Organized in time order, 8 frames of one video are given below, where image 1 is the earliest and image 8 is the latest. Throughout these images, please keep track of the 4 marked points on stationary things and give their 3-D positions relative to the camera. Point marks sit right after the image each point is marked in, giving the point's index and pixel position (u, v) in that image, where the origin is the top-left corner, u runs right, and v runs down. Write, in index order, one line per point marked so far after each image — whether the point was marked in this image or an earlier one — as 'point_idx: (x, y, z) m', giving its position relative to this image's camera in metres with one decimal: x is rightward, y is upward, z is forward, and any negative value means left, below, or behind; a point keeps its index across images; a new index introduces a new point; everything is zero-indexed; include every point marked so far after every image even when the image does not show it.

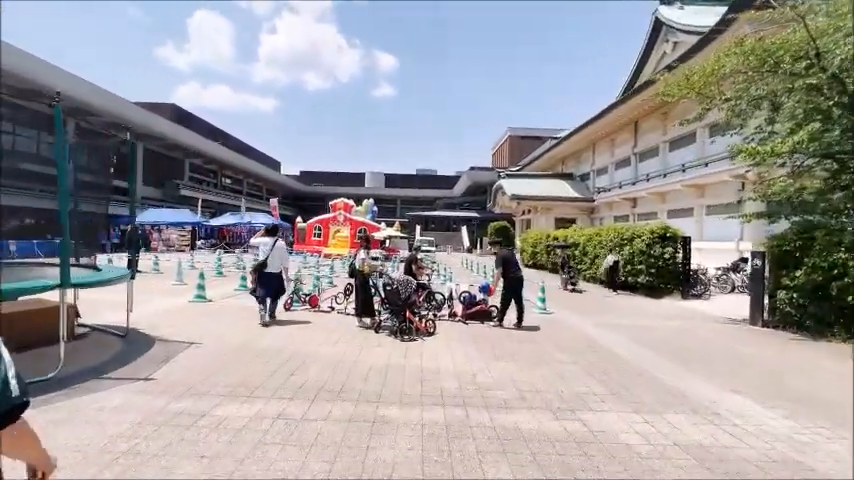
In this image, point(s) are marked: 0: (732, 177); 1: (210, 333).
0: (+14.1, +2.9, +18.4) m
1: (-3.6, -1.6, +6.6) m
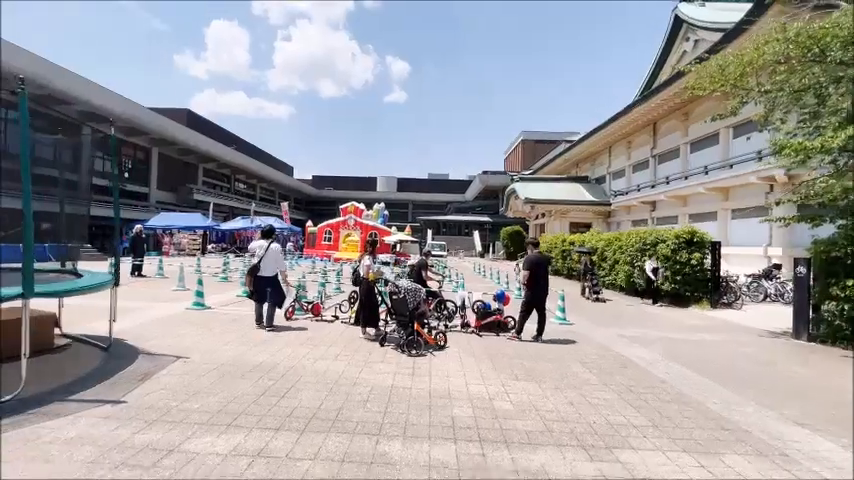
0: (+14.6, +2.7, +17.3) m
1: (-3.5, -1.6, +6.1) m
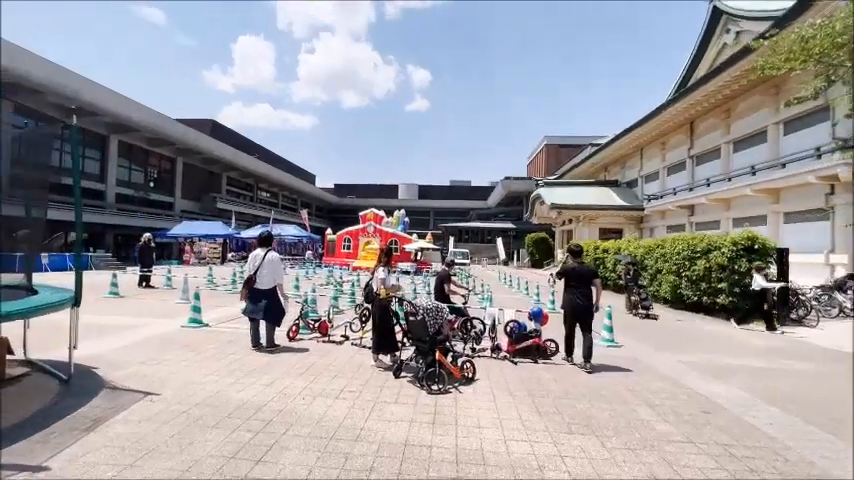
0: (+15.5, +2.4, +15.4) m
1: (-3.2, -1.8, +5.1) m
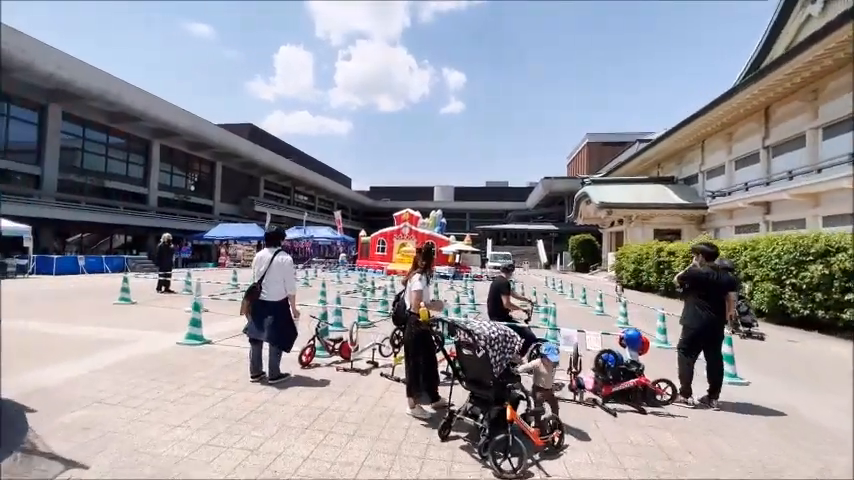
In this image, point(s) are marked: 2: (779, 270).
0: (+16.9, +2.4, +12.2) m
1: (-2.6, -1.7, +3.6) m
2: (+10.3, -0.9, +11.6) m
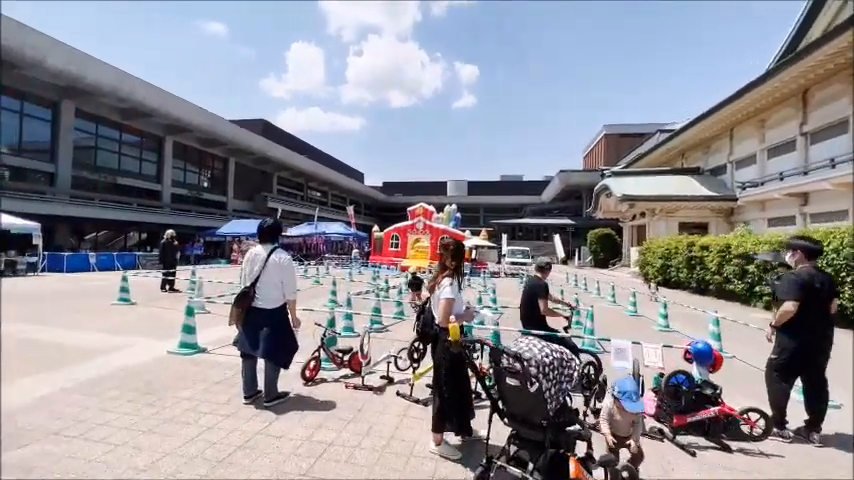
0: (+17.4, +2.7, +10.8) m
1: (-2.4, -1.7, +2.8) m
2: (+10.8, -0.7, +10.4) m
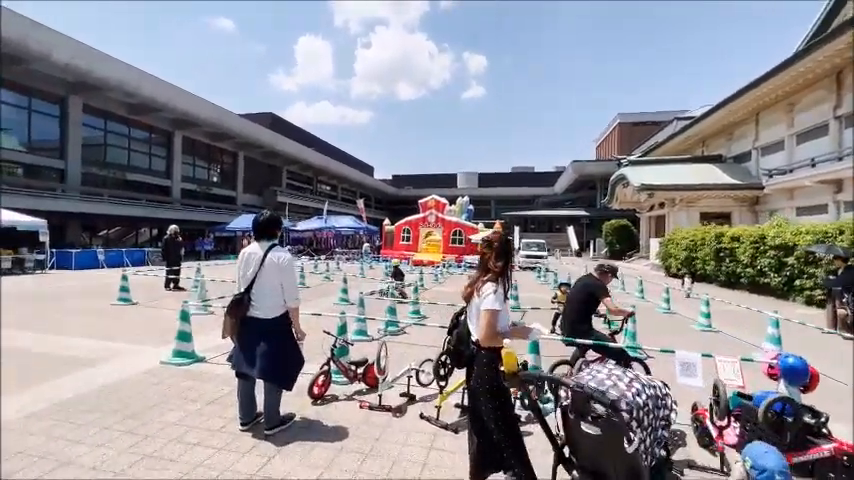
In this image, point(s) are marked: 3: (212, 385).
0: (+17.8, +3.0, +9.6) m
1: (-2.2, -1.7, +2.2) m
2: (+11.2, -0.4, +9.4) m
3: (-2.4, -1.6, +4.5) m
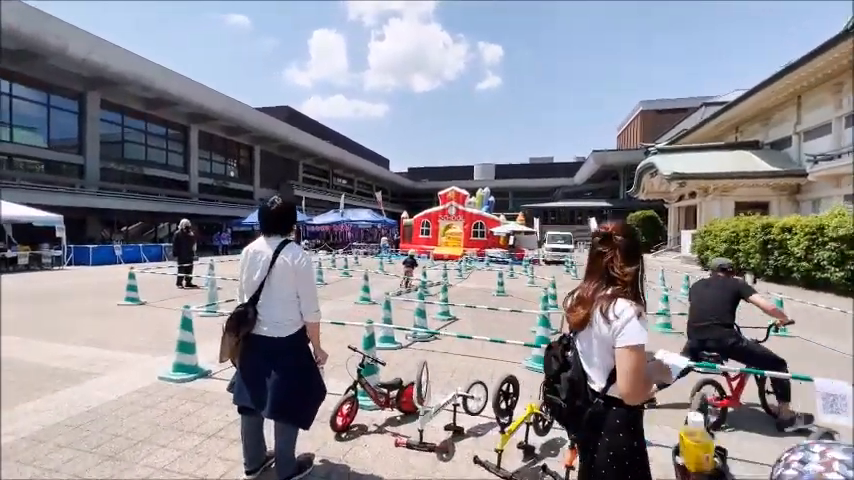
0: (+18.4, +3.3, +7.9) m
1: (-1.8, -1.7, +1.4) m
2: (+11.8, -0.2, +8.1) m
3: (-2.0, -1.6, +3.7) m
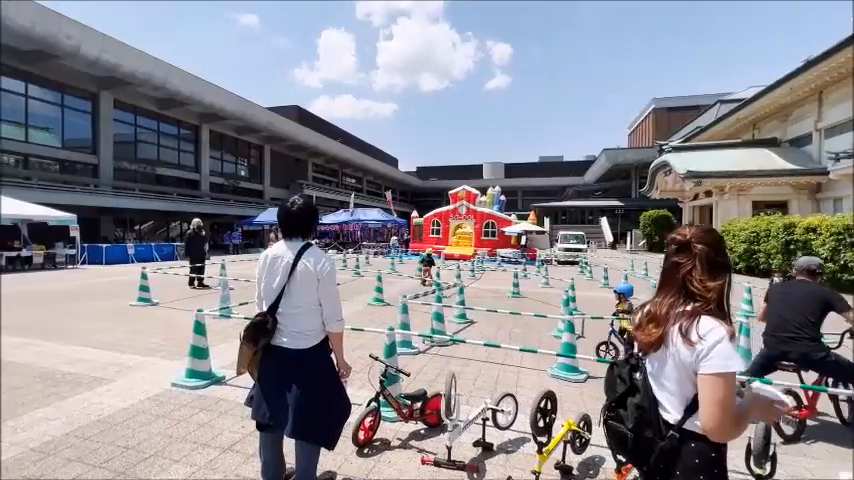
0: (+18.7, +3.2, +7.3) m
1: (-1.6, -1.7, +1.2) m
2: (+12.1, -0.2, +7.6) m
3: (-1.8, -1.6, +3.5) m
